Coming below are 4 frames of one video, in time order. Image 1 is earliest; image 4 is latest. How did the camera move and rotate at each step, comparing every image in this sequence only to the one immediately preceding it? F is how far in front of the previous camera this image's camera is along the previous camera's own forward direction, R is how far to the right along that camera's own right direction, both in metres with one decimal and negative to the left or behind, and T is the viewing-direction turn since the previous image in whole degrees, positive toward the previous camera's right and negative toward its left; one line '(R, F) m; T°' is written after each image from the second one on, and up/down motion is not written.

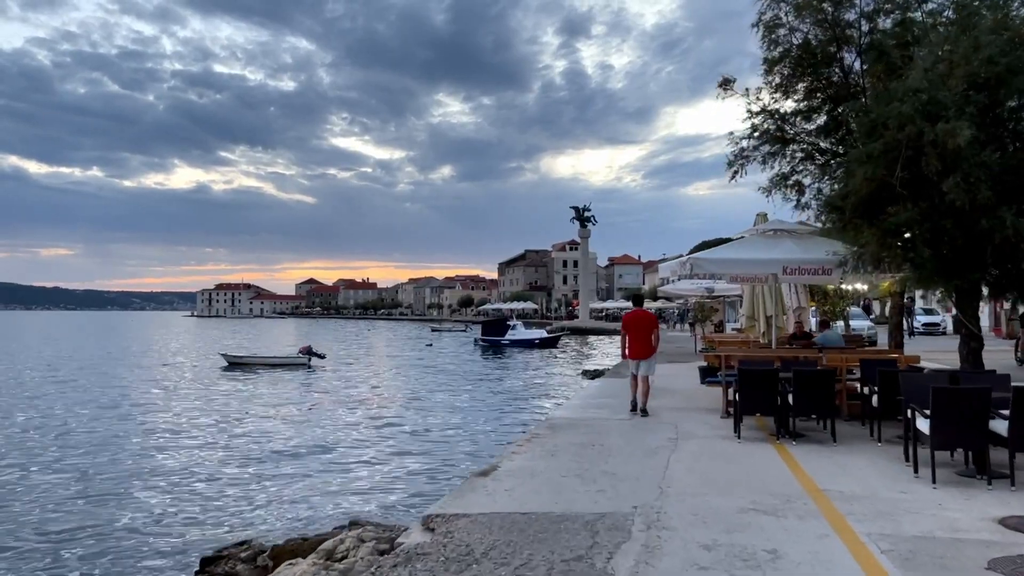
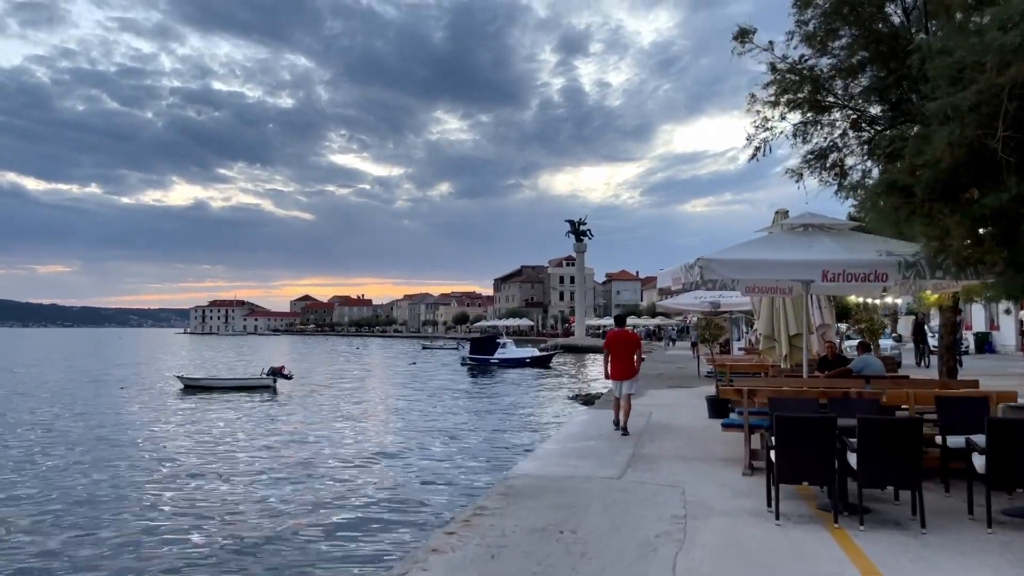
(+0.6, +3.0) m; 0°
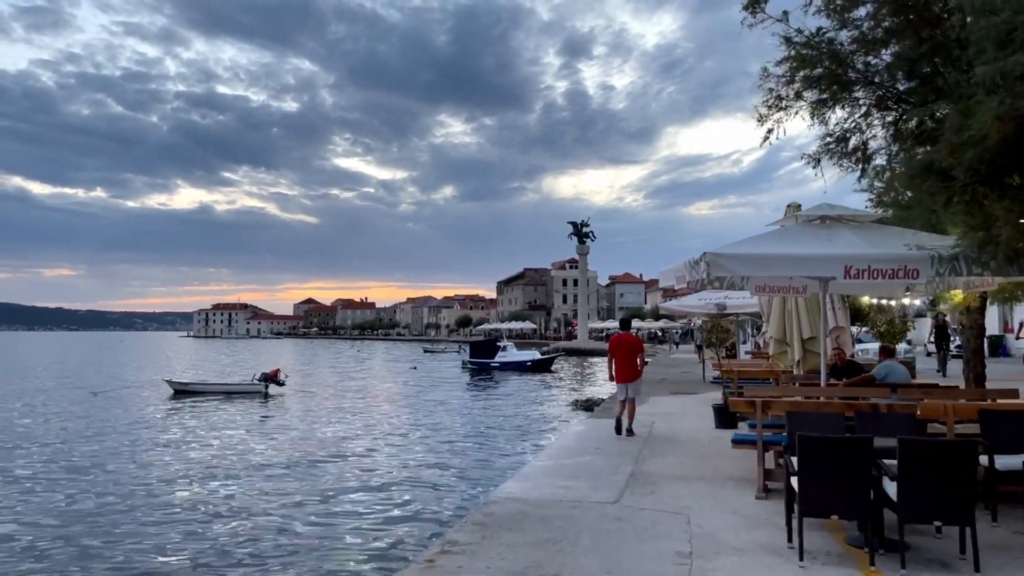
(+0.2, +1.0) m; 0°
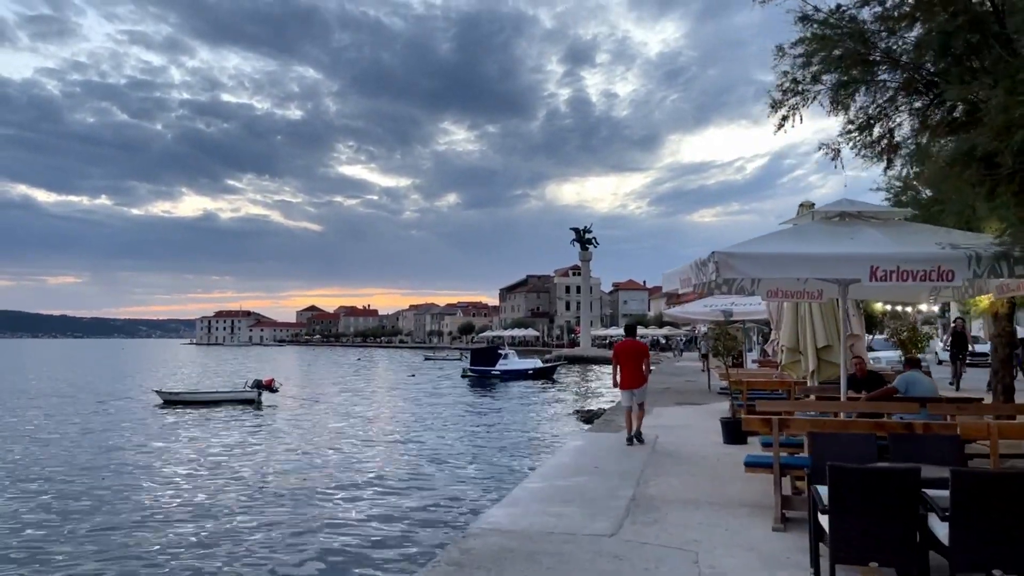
(+0.2, +0.8) m; 0°
